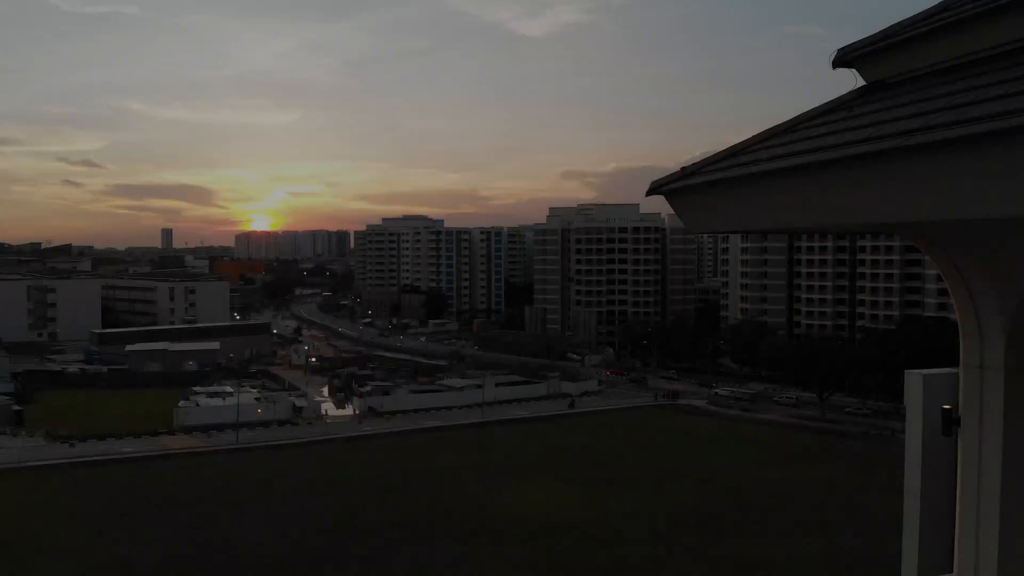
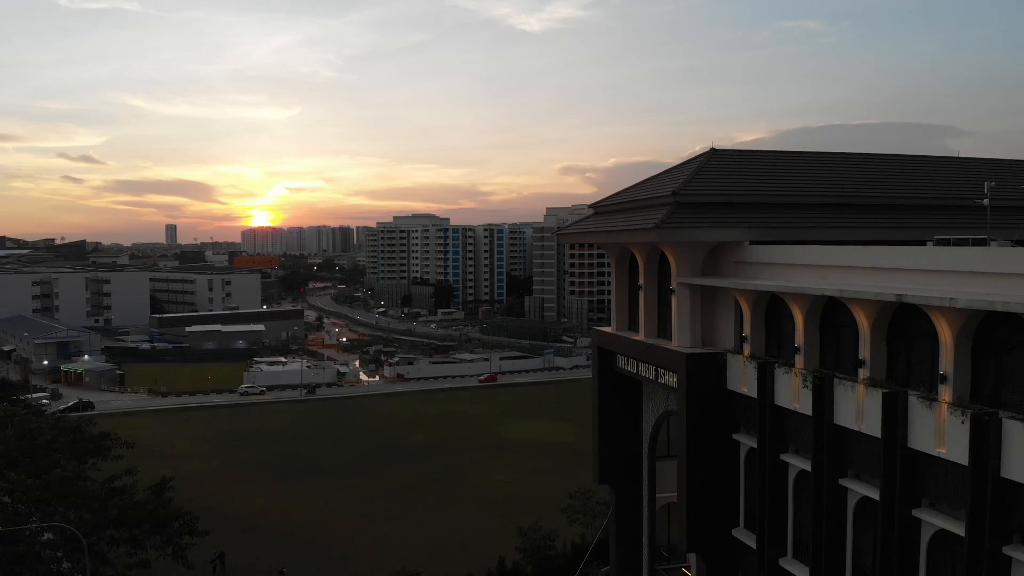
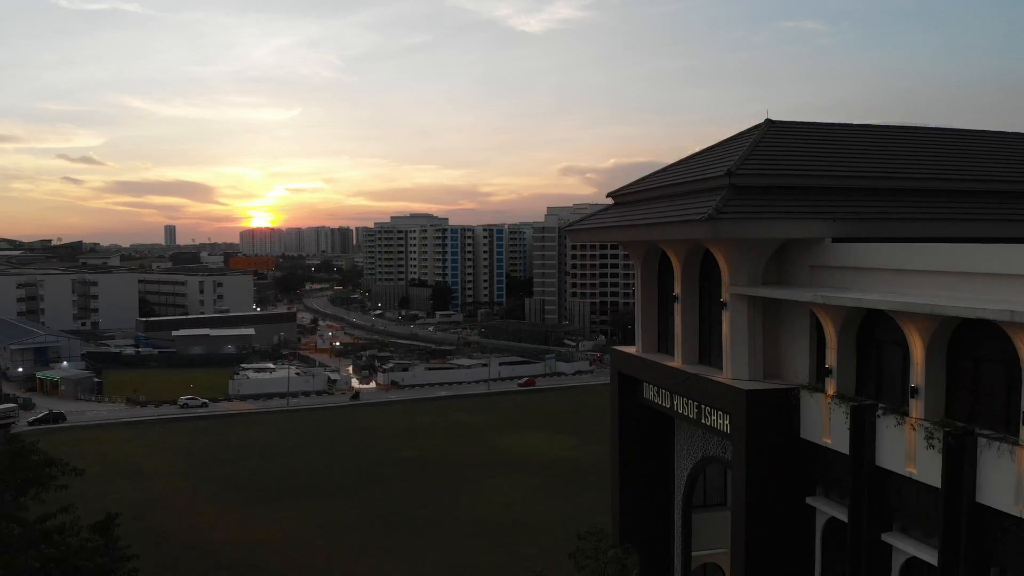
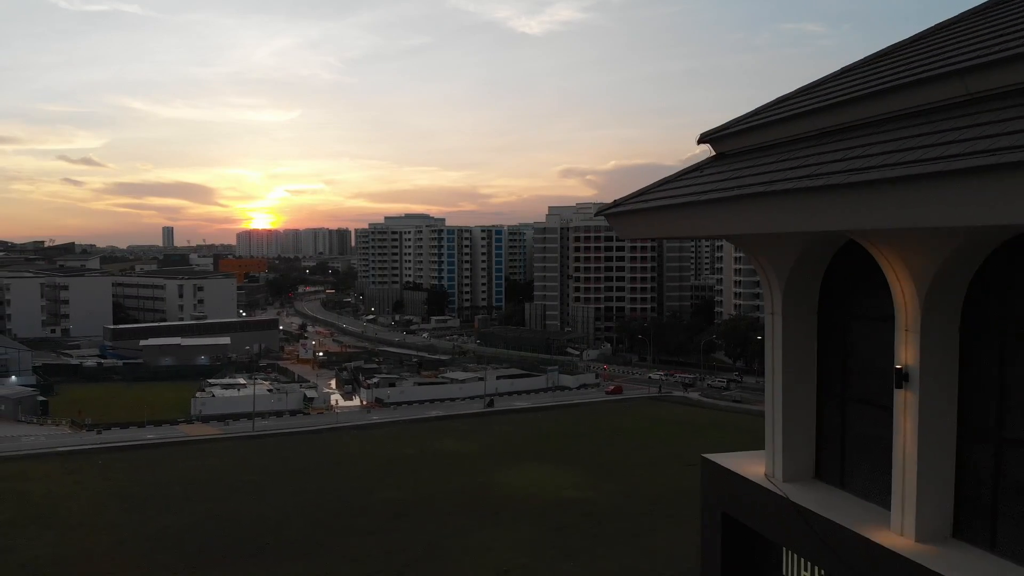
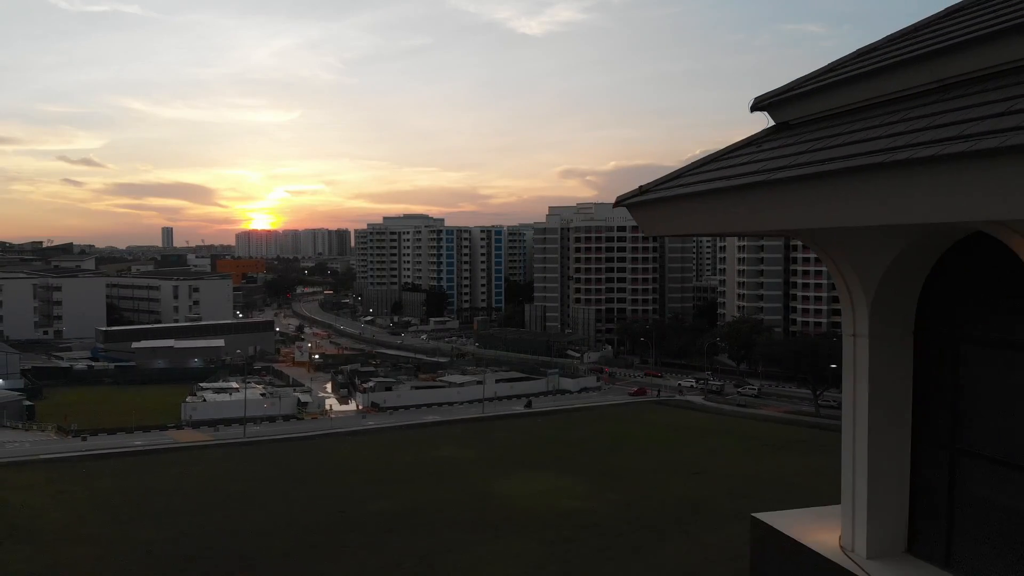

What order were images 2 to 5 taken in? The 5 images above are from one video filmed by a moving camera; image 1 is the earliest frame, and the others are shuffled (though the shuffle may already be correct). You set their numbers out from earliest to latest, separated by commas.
5, 4, 3, 2
